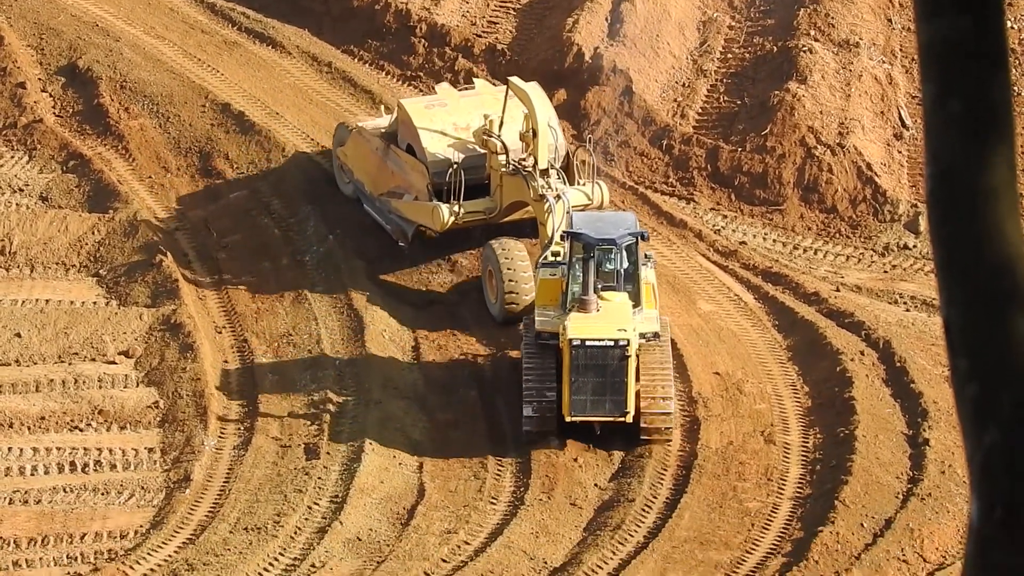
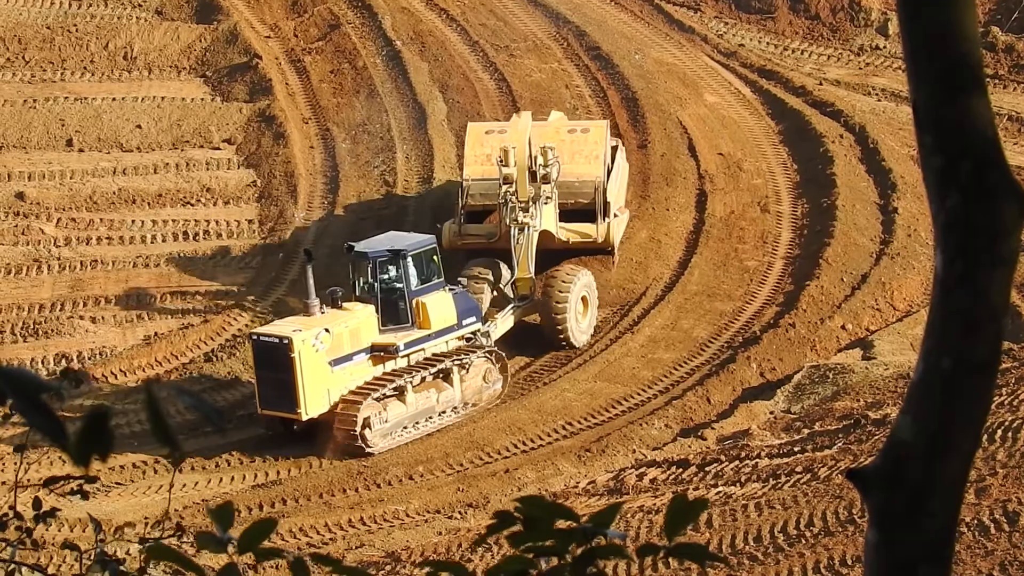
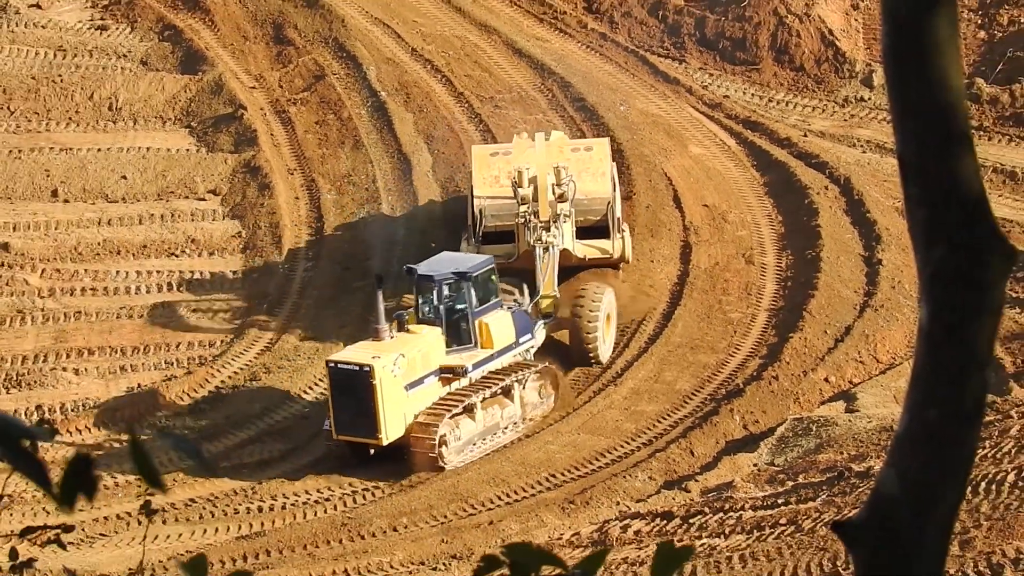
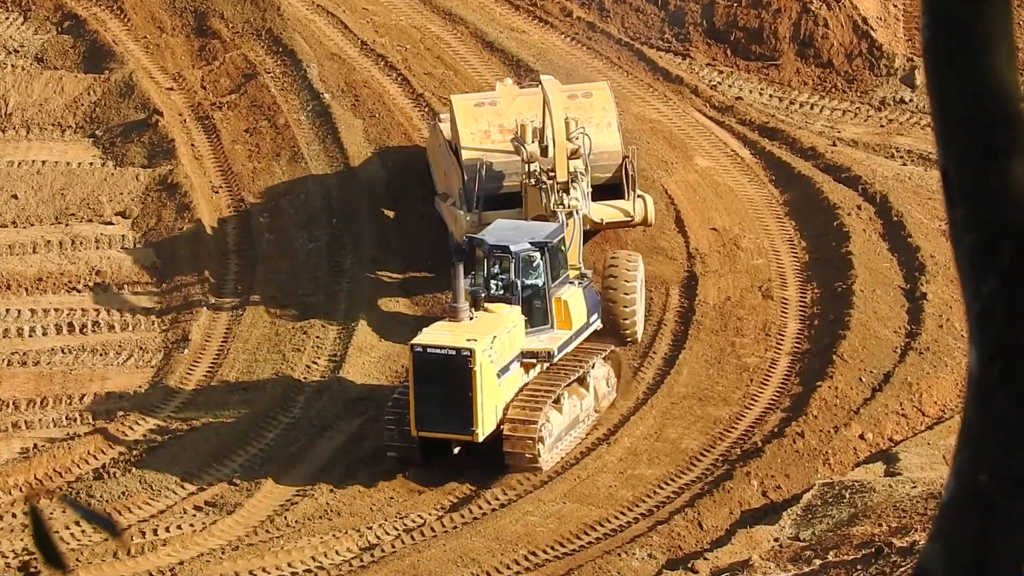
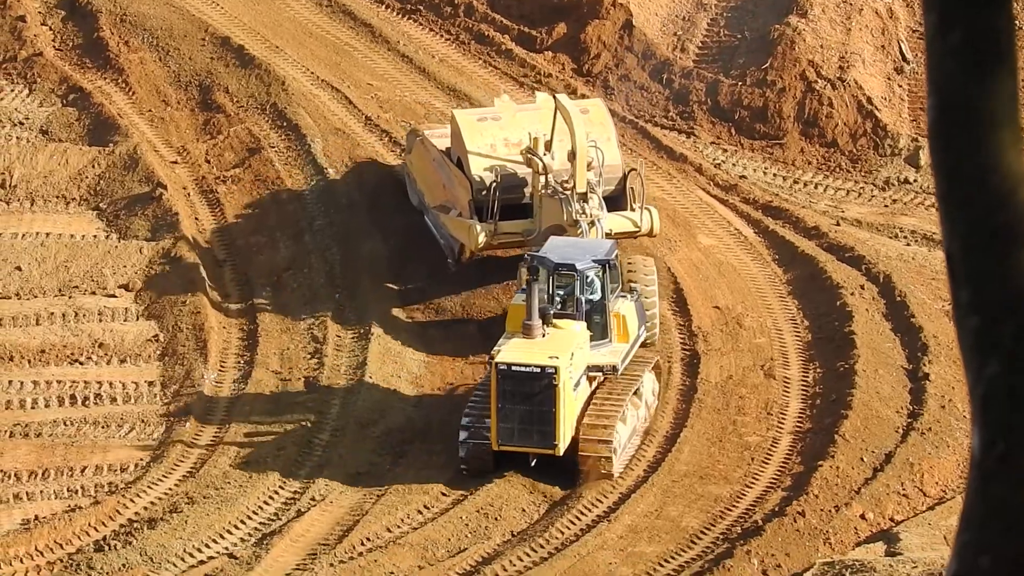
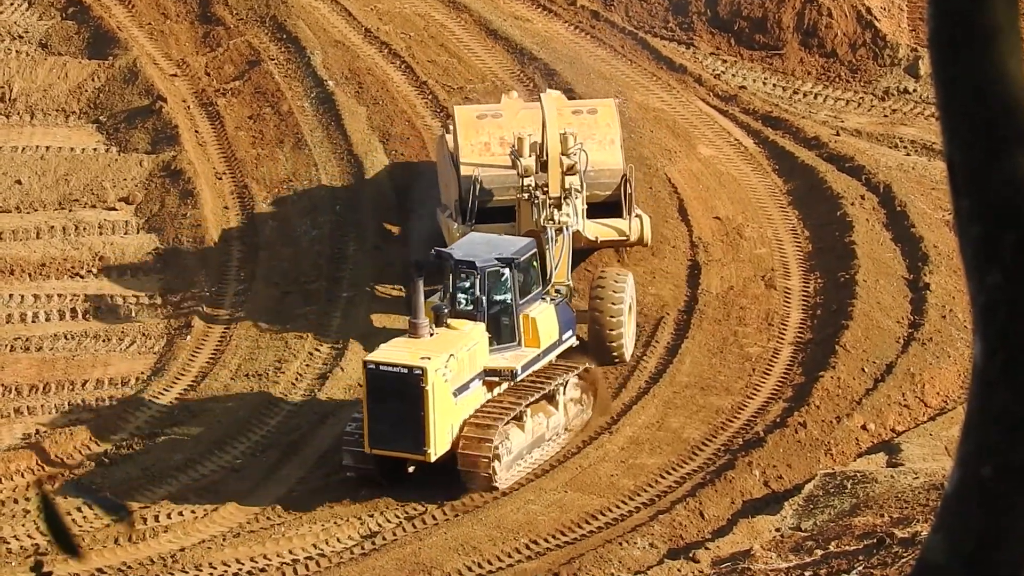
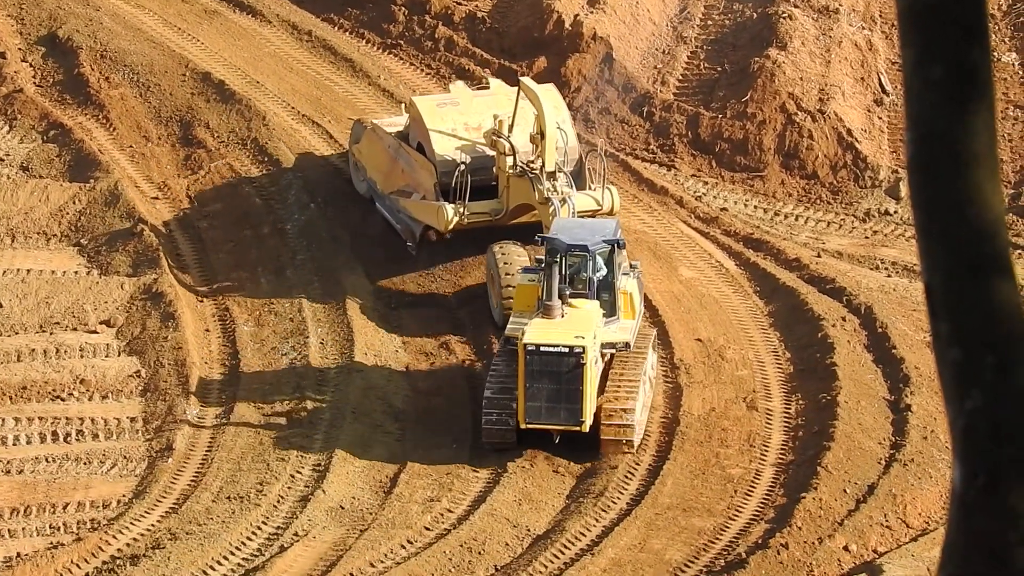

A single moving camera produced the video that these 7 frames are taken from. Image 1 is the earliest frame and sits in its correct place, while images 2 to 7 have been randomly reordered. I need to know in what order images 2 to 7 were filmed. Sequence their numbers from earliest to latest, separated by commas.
7, 5, 4, 6, 3, 2
